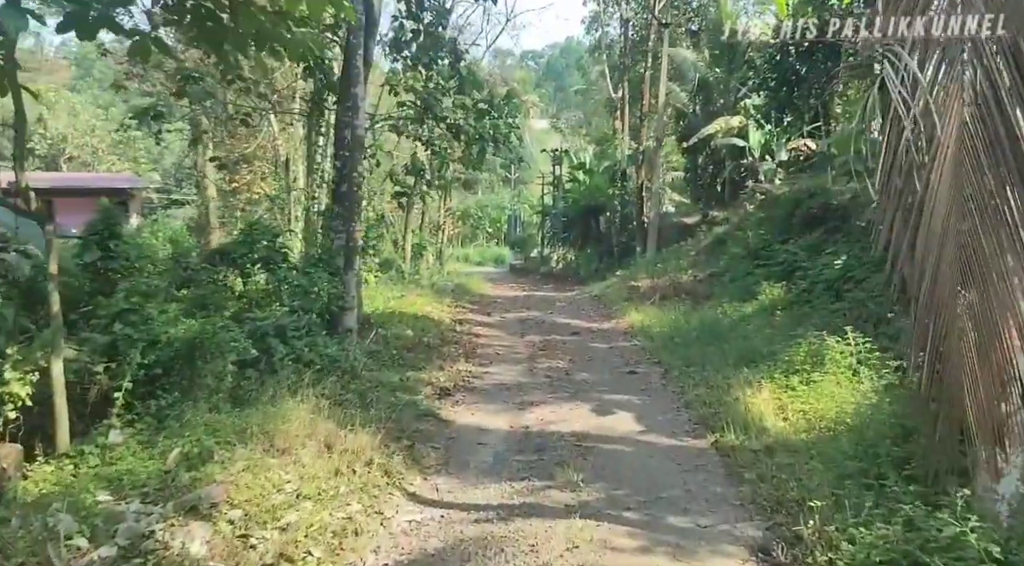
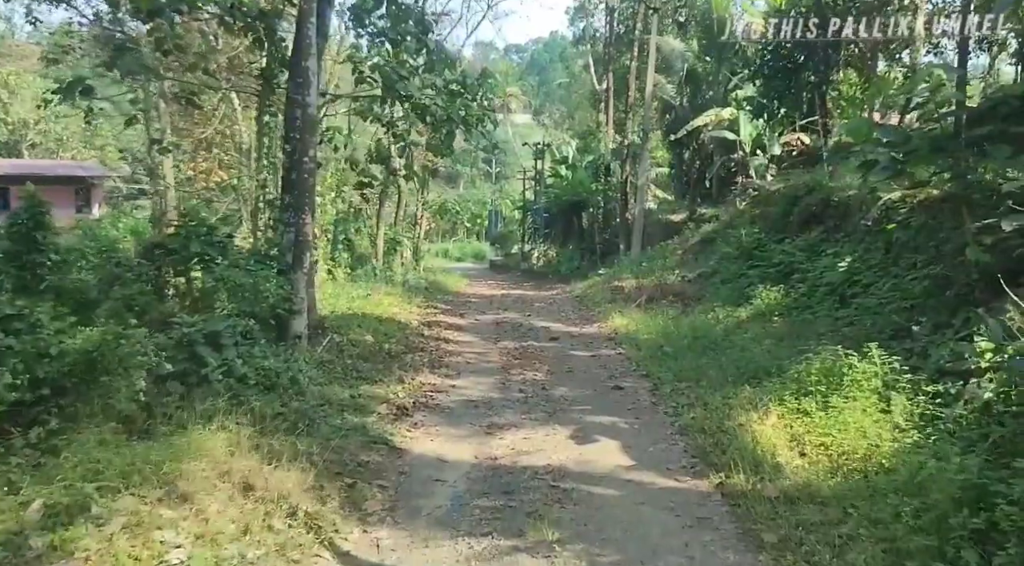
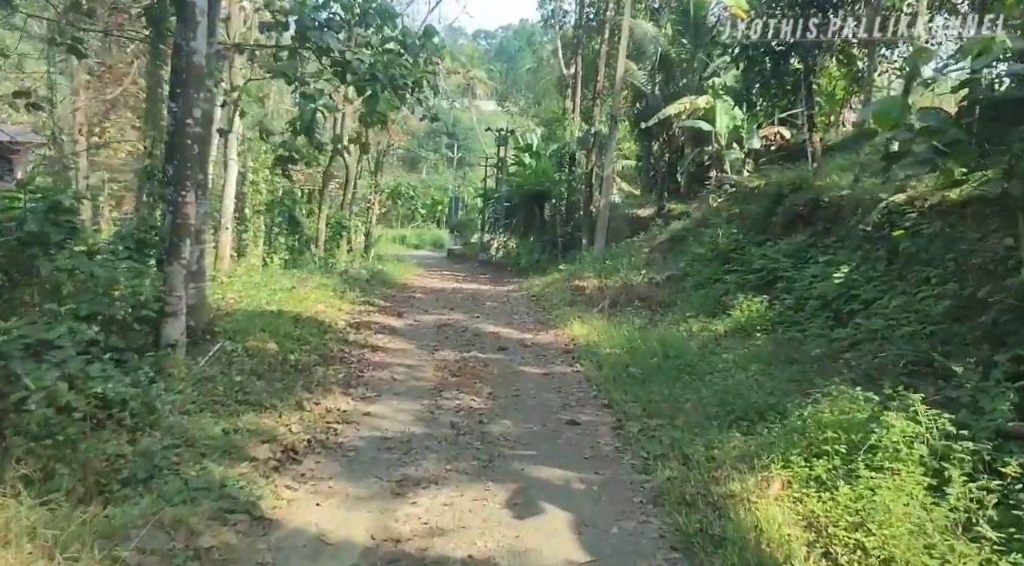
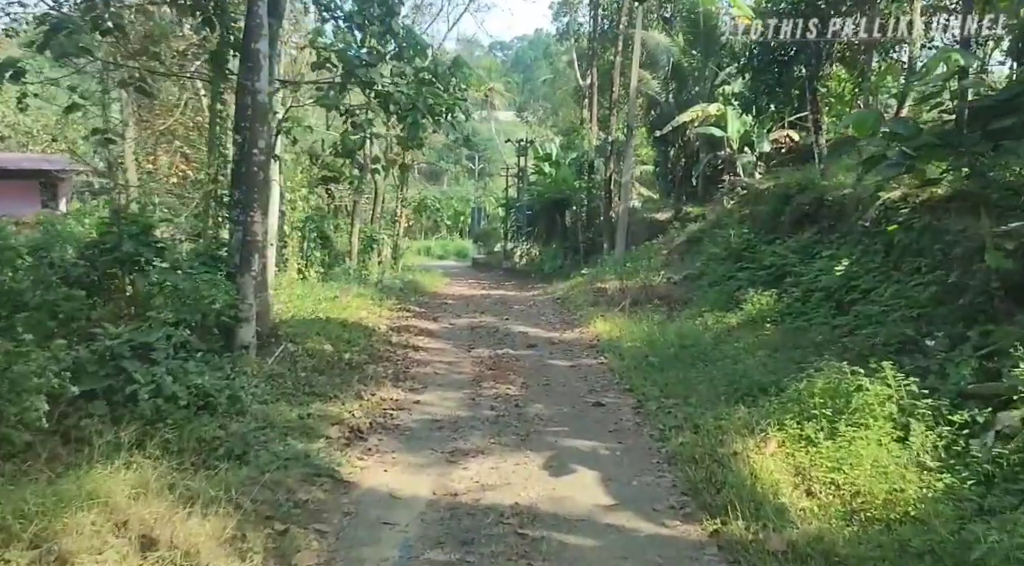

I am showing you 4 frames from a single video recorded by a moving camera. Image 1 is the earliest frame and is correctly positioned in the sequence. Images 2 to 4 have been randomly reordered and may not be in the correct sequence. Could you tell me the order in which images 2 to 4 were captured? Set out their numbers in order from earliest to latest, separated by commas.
2, 4, 3
